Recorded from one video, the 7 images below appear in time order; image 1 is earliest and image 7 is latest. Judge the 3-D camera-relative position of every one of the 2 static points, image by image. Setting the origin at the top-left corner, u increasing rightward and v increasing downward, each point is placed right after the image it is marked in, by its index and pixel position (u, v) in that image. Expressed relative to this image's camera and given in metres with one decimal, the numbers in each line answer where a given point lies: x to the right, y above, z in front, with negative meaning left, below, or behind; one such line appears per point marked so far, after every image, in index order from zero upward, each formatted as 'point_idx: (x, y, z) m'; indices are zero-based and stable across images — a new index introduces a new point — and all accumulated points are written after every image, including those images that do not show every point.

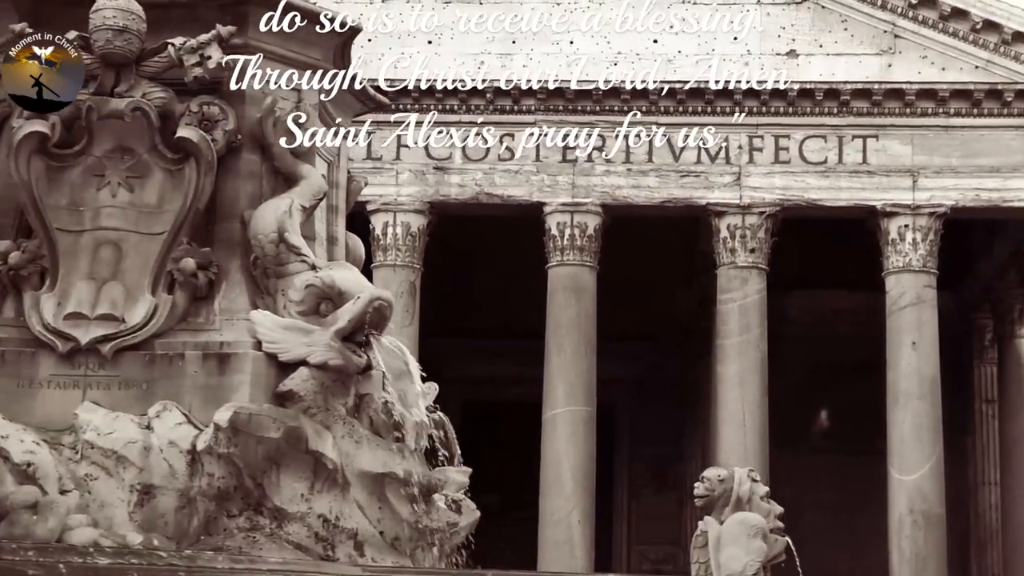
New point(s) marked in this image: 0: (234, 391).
0: (-2.0, -0.7, +6.9) m
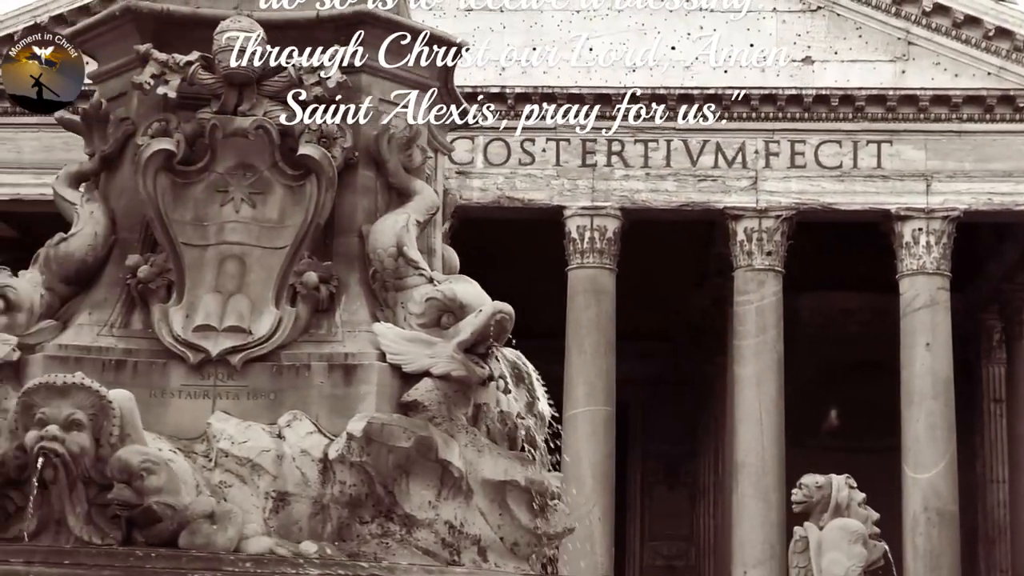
0: (-1.1, -0.8, +7.1) m
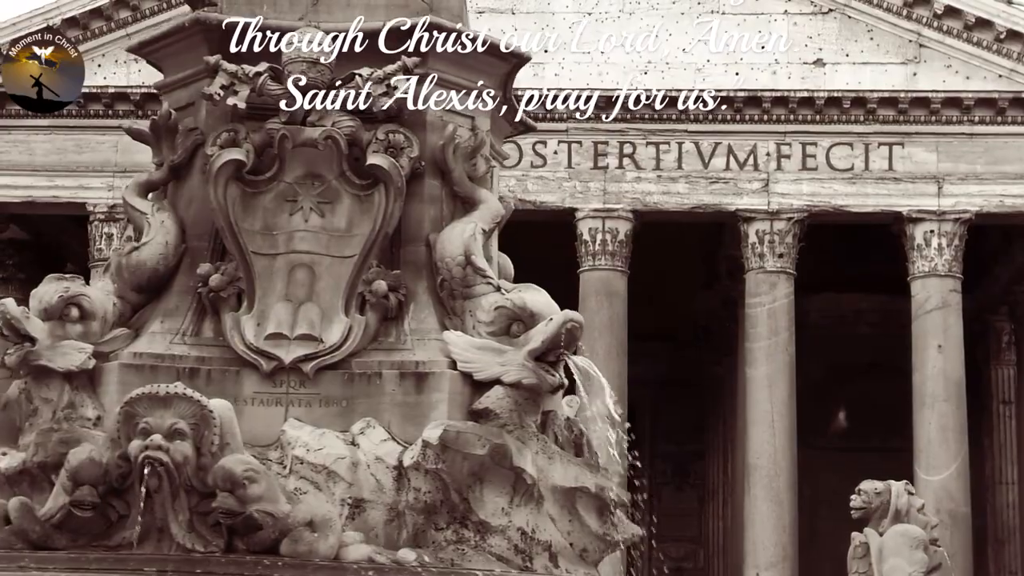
0: (-0.6, -0.9, +7.2) m
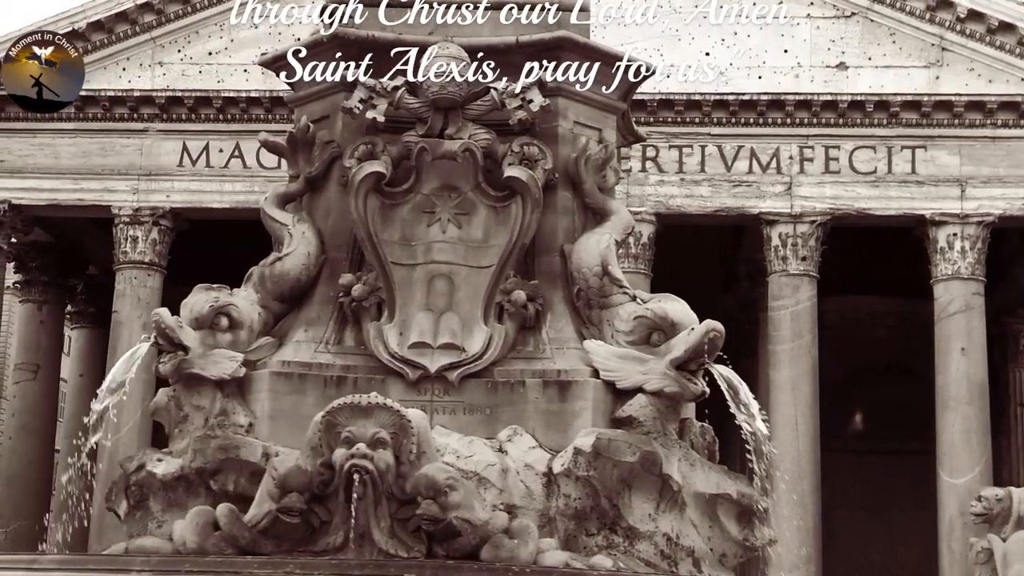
0: (+0.5, -1.0, +7.4) m
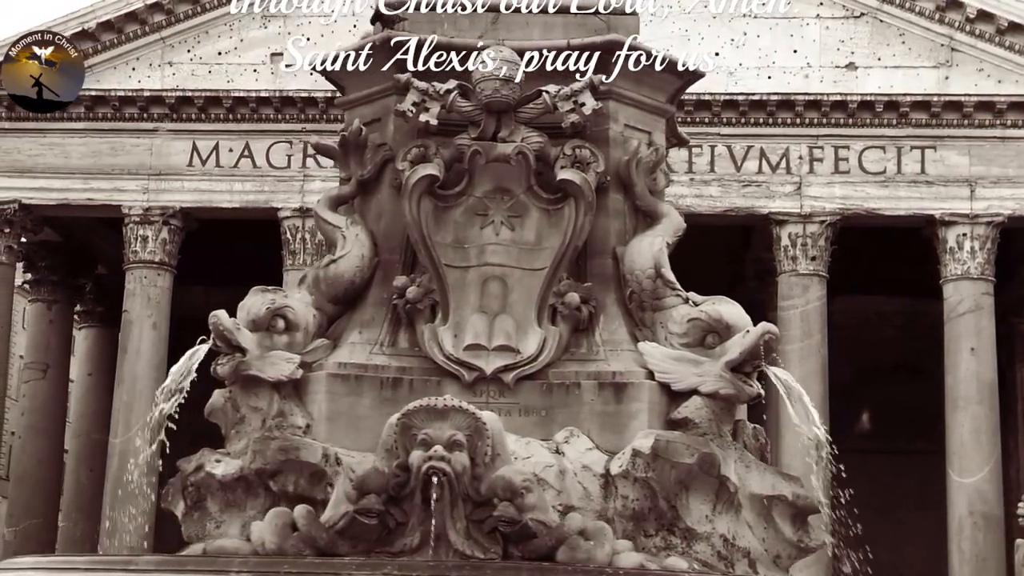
0: (+0.9, -1.0, +7.4) m
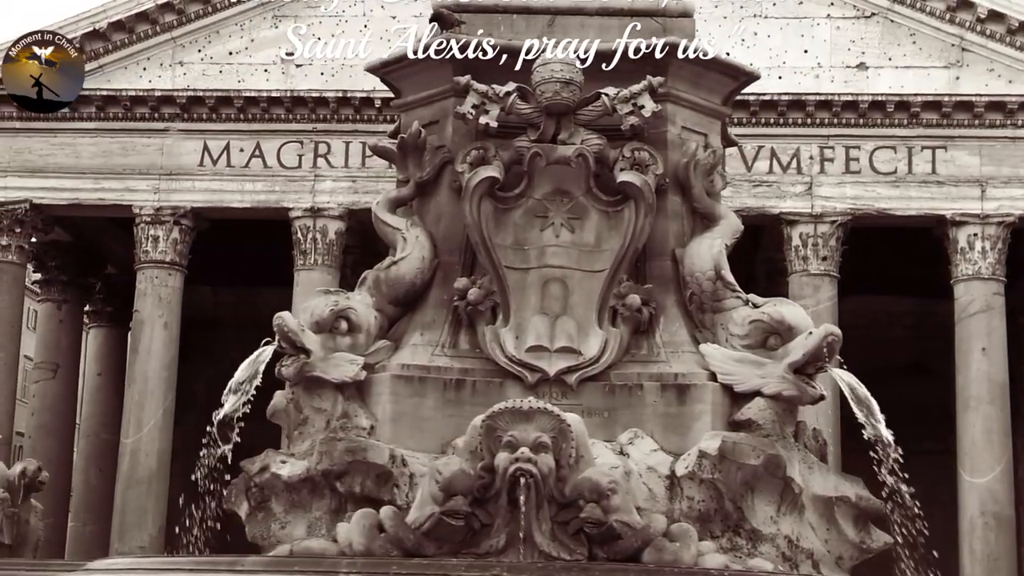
0: (+1.4, -1.0, +7.4) m
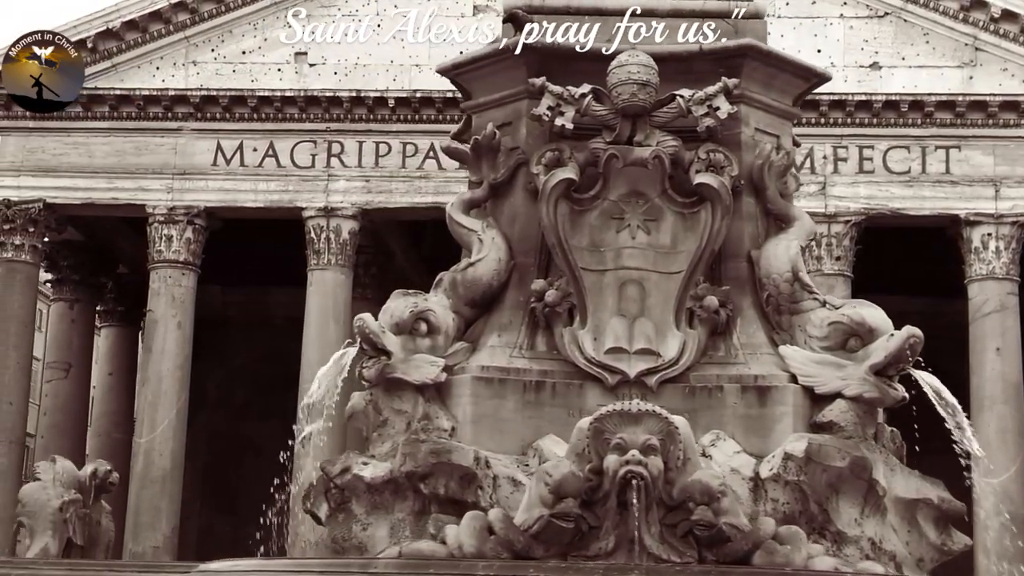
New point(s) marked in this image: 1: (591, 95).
0: (+2.1, -1.0, +7.4) m
1: (+0.7, +1.6, +7.9) m
